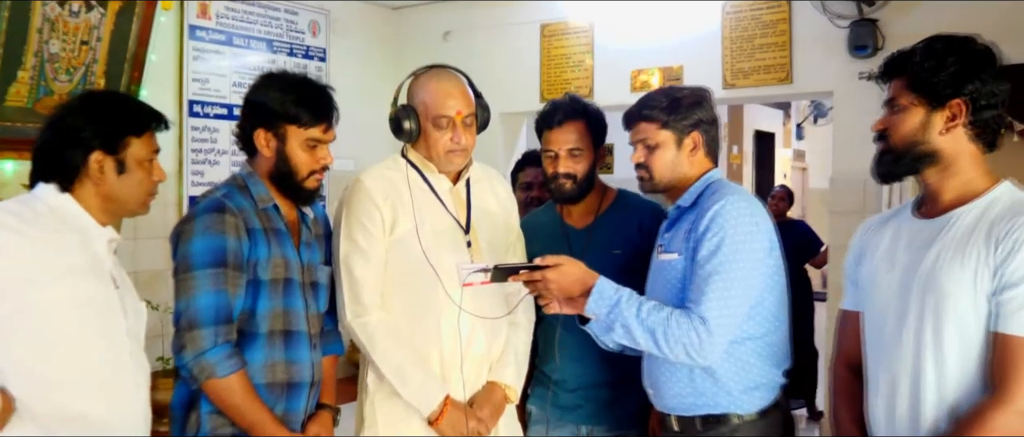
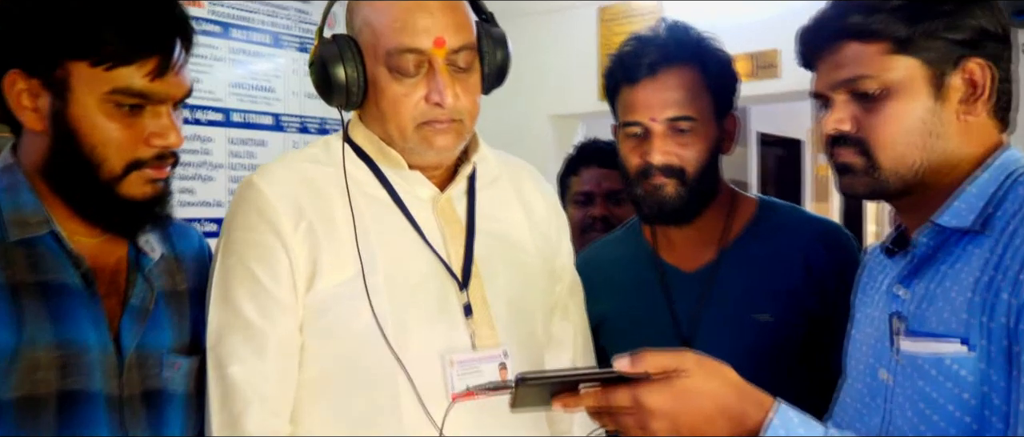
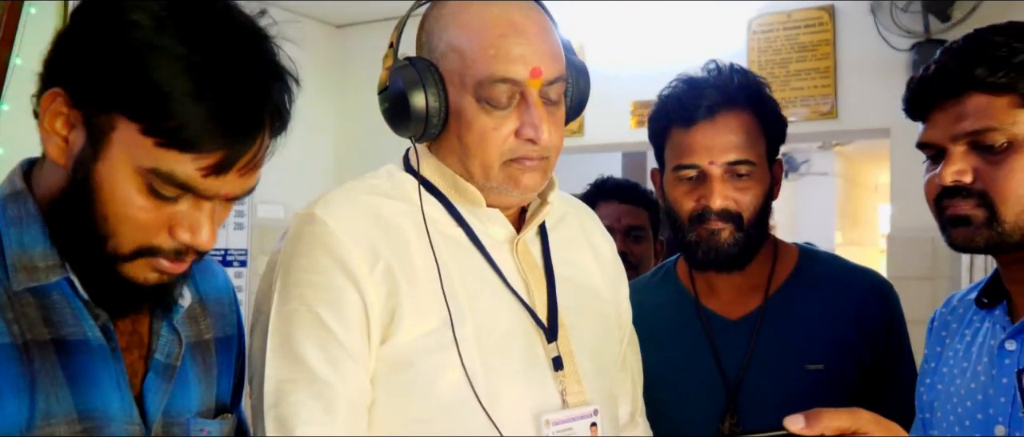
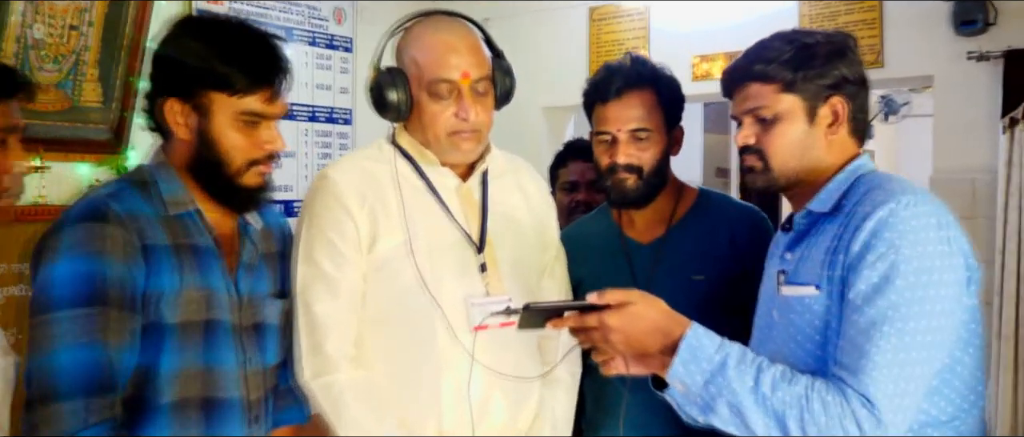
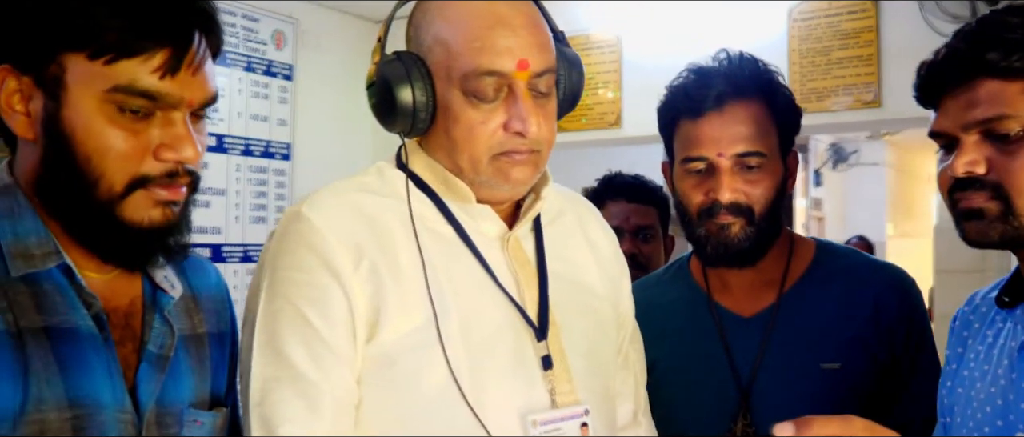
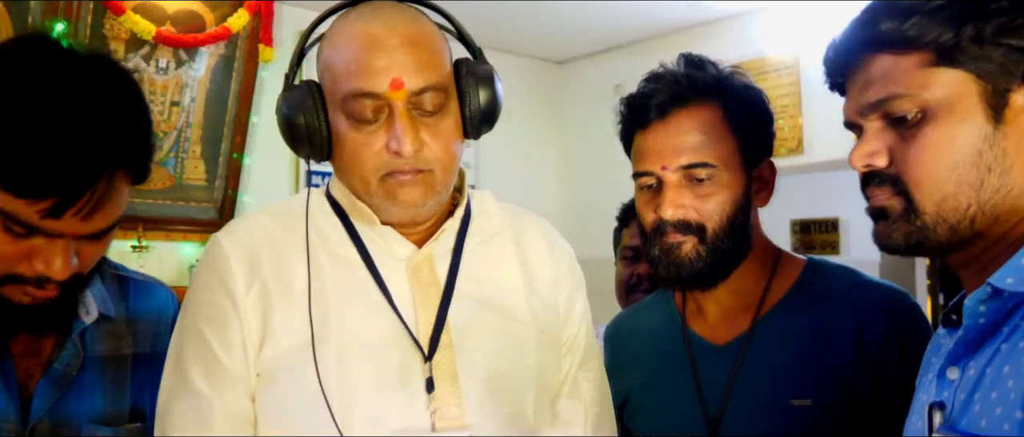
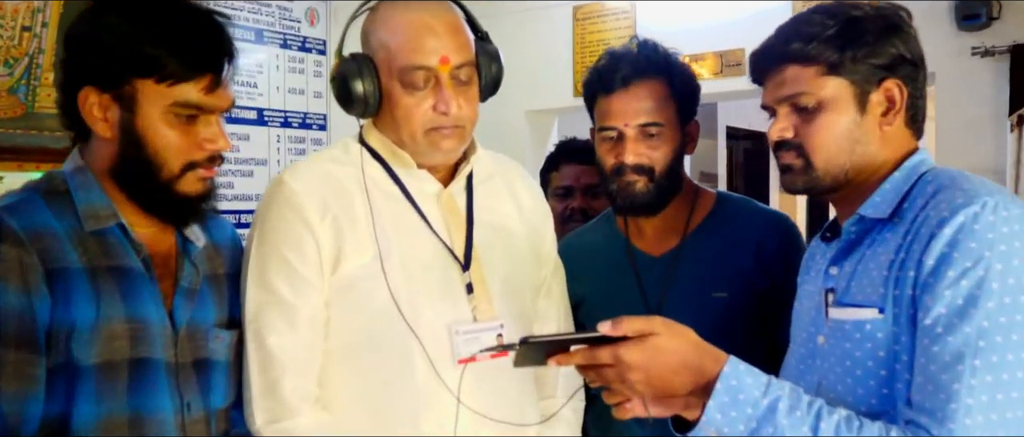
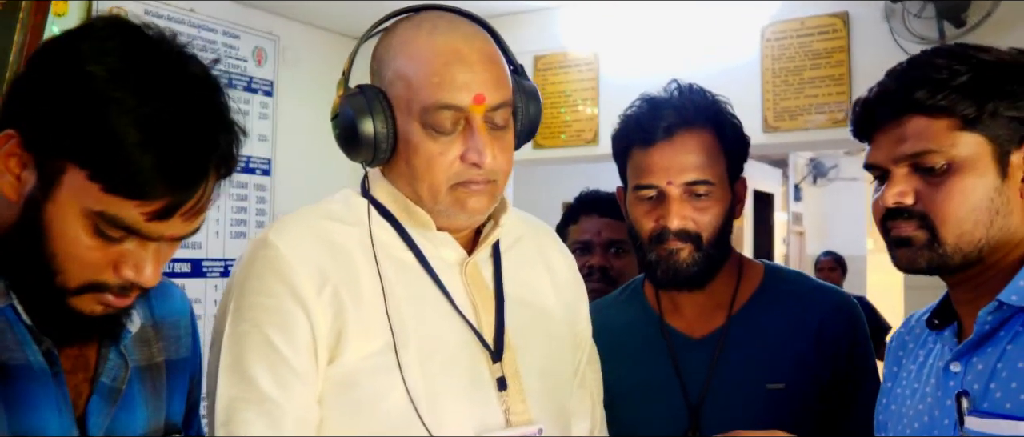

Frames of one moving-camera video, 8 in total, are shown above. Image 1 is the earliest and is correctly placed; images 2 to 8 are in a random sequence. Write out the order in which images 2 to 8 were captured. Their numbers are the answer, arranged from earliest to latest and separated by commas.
4, 7, 2, 5, 3, 8, 6
